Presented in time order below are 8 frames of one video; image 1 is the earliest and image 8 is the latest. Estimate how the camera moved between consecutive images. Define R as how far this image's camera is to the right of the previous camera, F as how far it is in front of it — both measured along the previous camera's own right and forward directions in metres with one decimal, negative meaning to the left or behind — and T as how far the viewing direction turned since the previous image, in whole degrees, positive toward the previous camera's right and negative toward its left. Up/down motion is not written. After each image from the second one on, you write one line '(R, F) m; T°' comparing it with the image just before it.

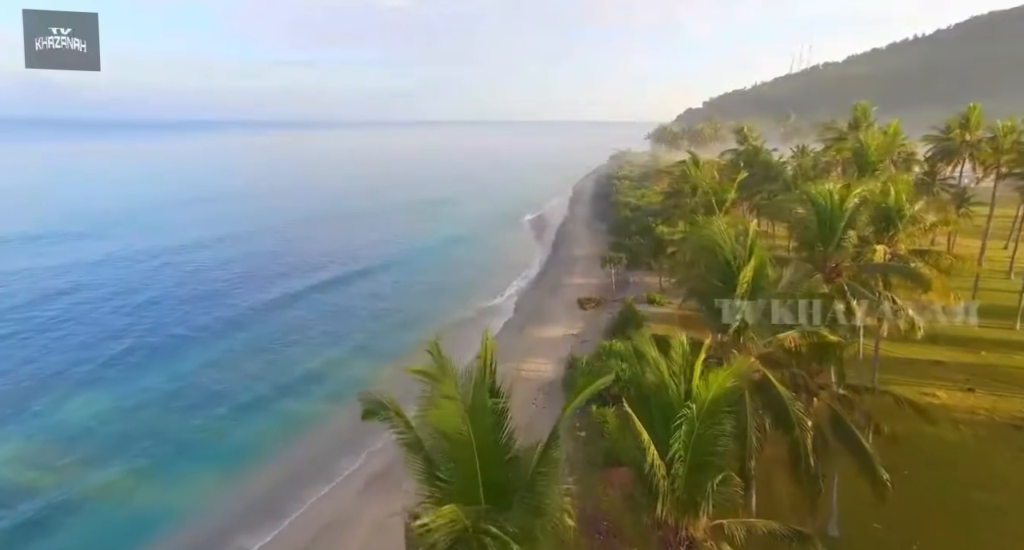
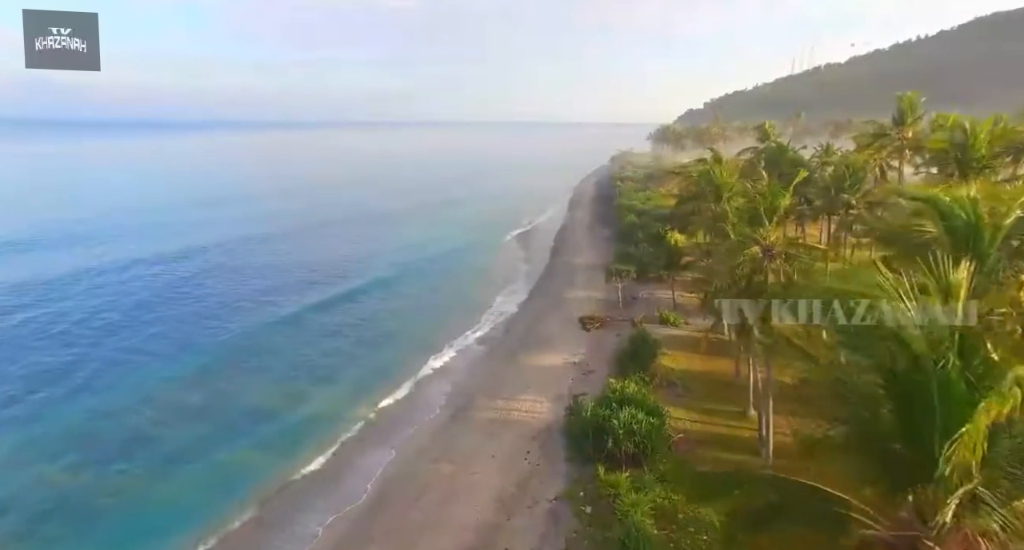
(+0.4, +5.1) m; 0°
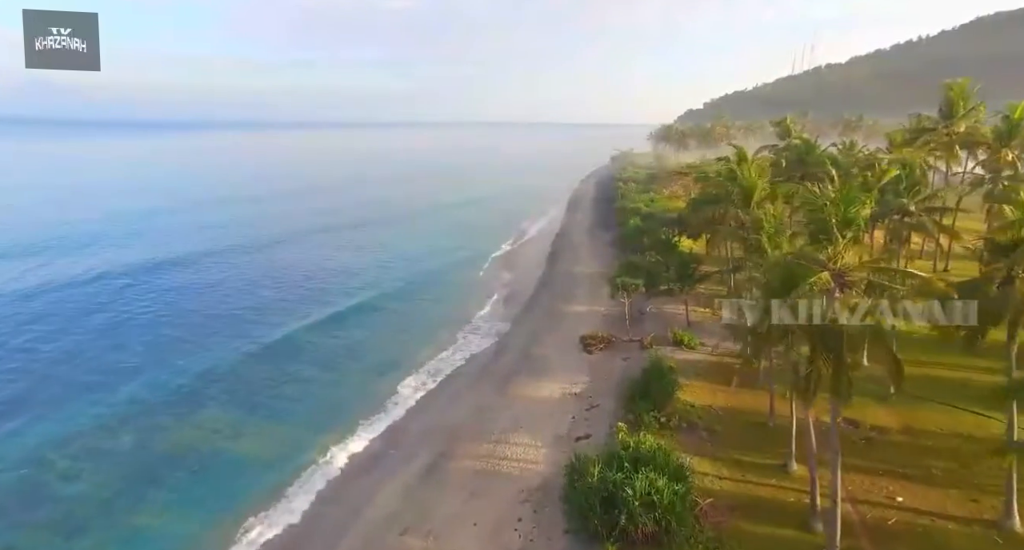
(+0.3, +4.3) m; 0°
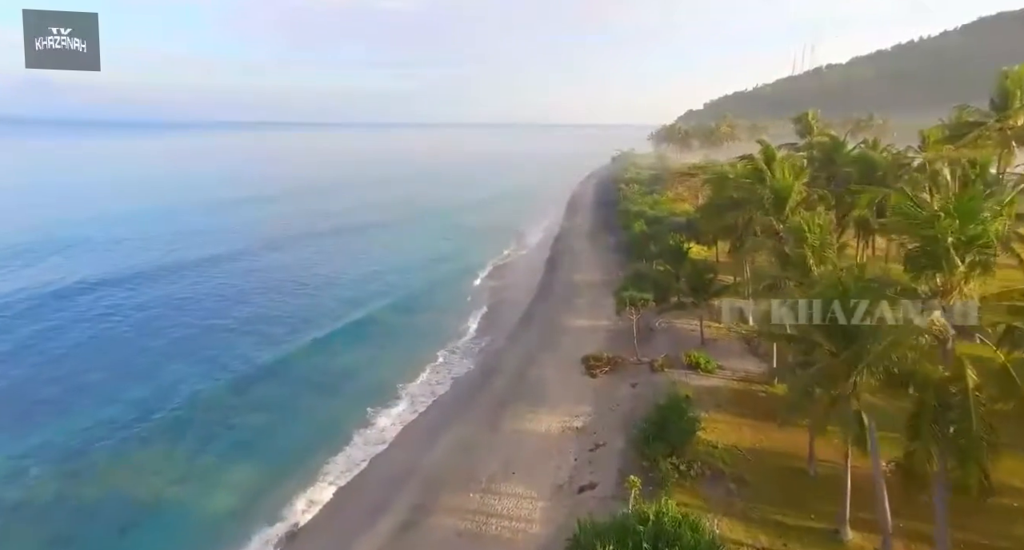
(+0.3, +3.4) m; 0°
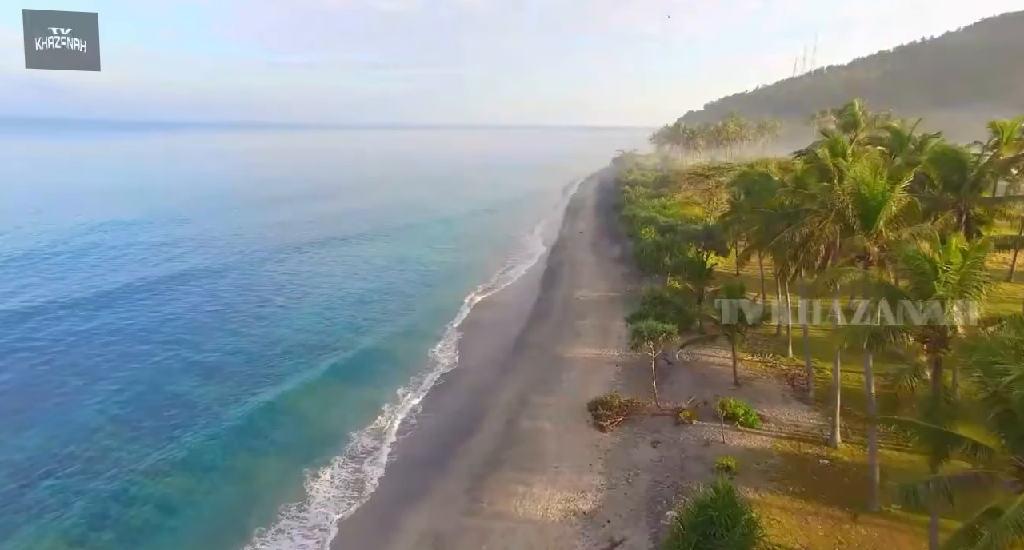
(+0.3, +5.5) m; 0°
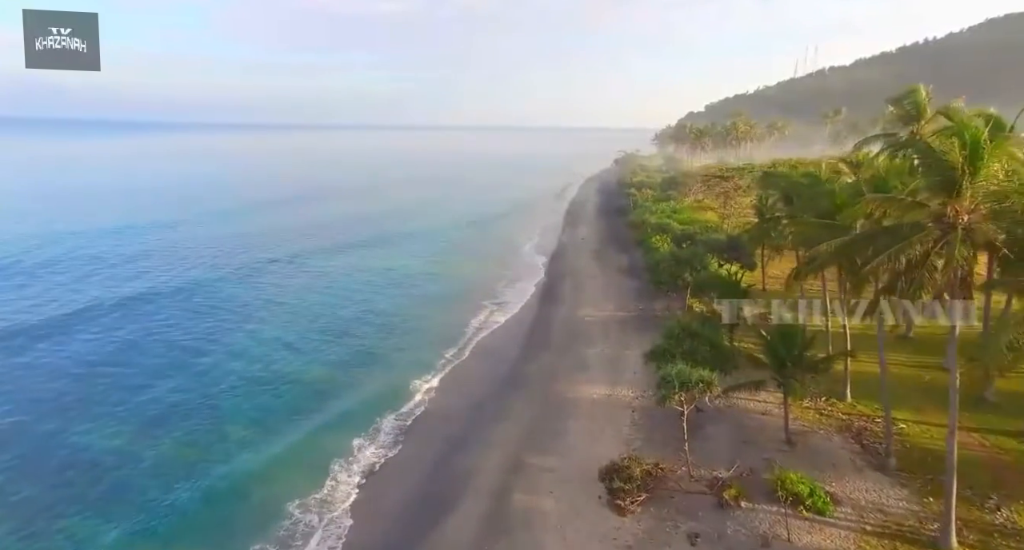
(+0.3, +5.2) m; 0°
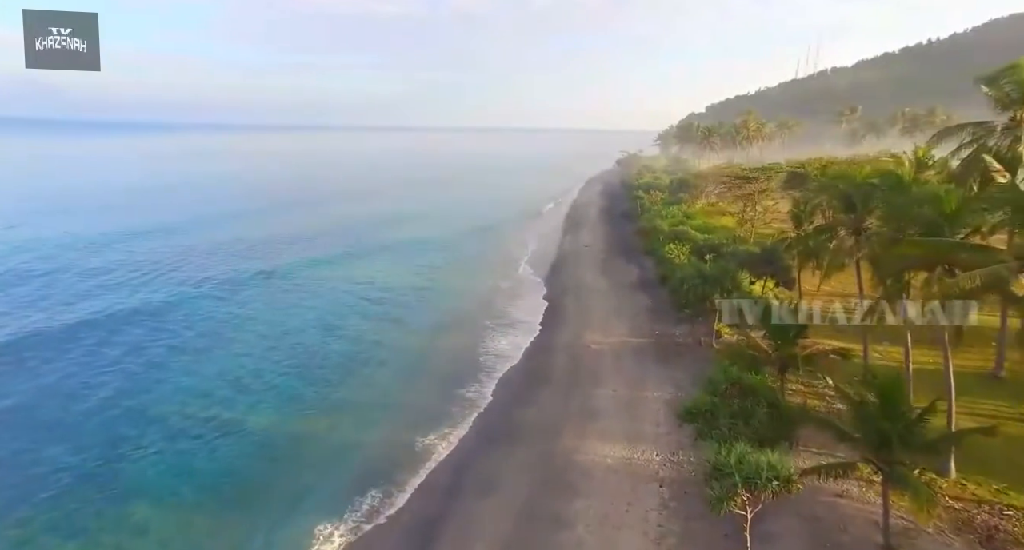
(+0.3, +5.4) m; 0°
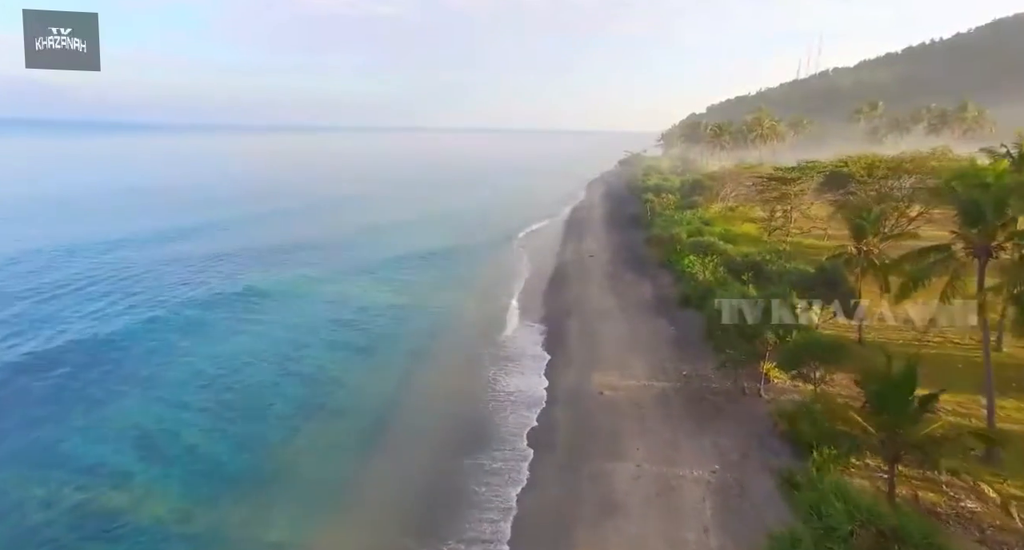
(+0.3, +6.0) m; 0°
